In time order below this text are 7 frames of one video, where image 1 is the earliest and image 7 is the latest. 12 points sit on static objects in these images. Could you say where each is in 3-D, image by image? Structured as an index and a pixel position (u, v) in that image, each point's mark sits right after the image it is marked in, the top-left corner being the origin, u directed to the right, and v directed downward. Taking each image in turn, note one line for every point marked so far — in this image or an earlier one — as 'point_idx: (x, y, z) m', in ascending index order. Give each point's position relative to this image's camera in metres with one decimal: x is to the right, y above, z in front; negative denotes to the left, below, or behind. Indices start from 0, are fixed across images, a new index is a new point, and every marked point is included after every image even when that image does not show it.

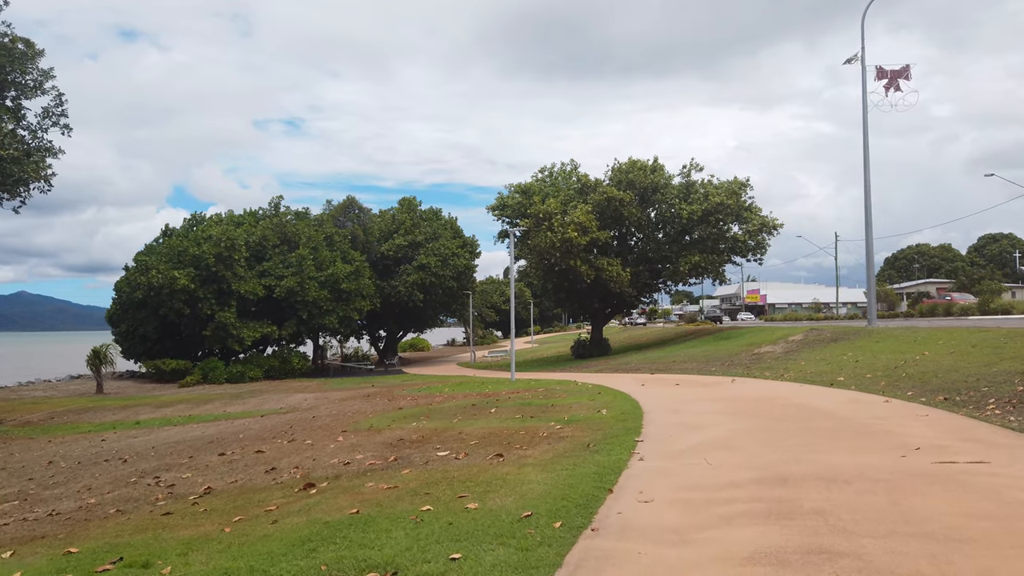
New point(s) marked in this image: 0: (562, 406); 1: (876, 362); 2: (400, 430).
0: (+0.9, -2.1, +13.3) m
1: (+7.8, -1.6, +16.2) m
2: (-1.6, -2.1, +11.1) m
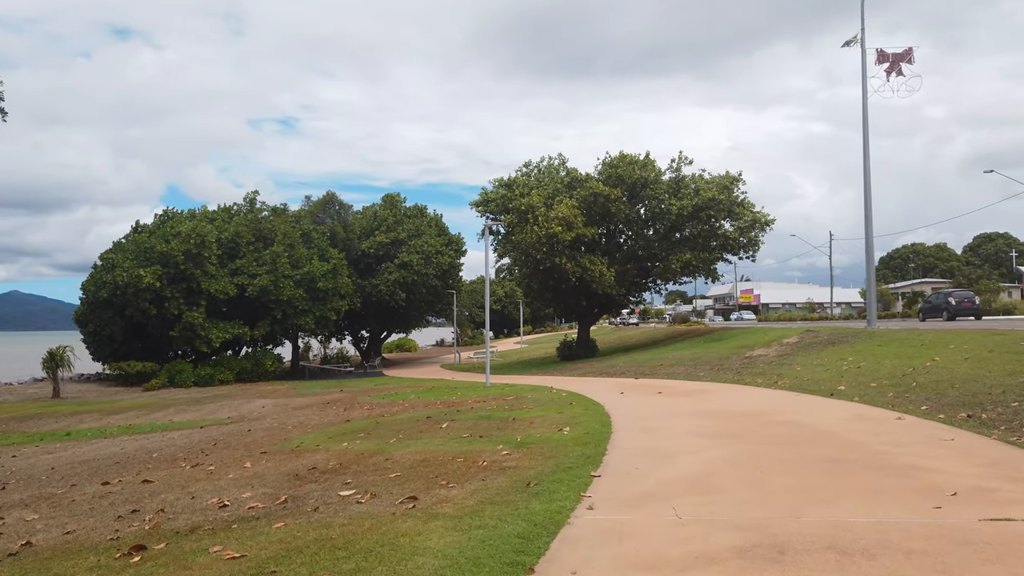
0: (+0.2, -2.0, +11.6) m
1: (+7.0, -1.5, +14.5) m
2: (-2.3, -2.0, +9.3) m
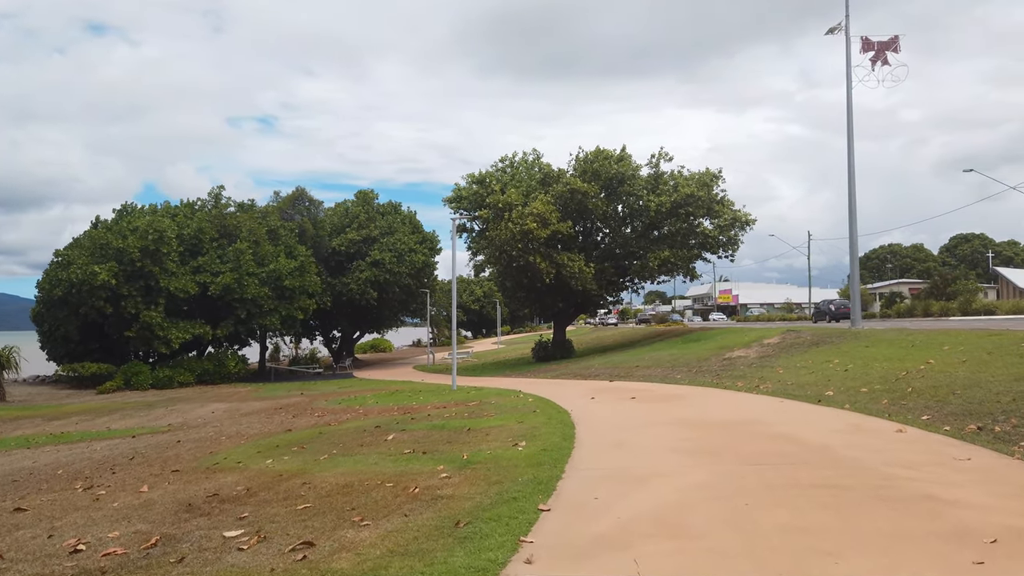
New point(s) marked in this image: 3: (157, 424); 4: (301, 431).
0: (-0.4, -2.0, +10.3) m
1: (+6.3, -1.5, +13.4) m
2: (-2.9, -2.0, +8.0) m
3: (-8.8, -3.4, +18.8) m
4: (-3.6, -2.4, +12.9) m
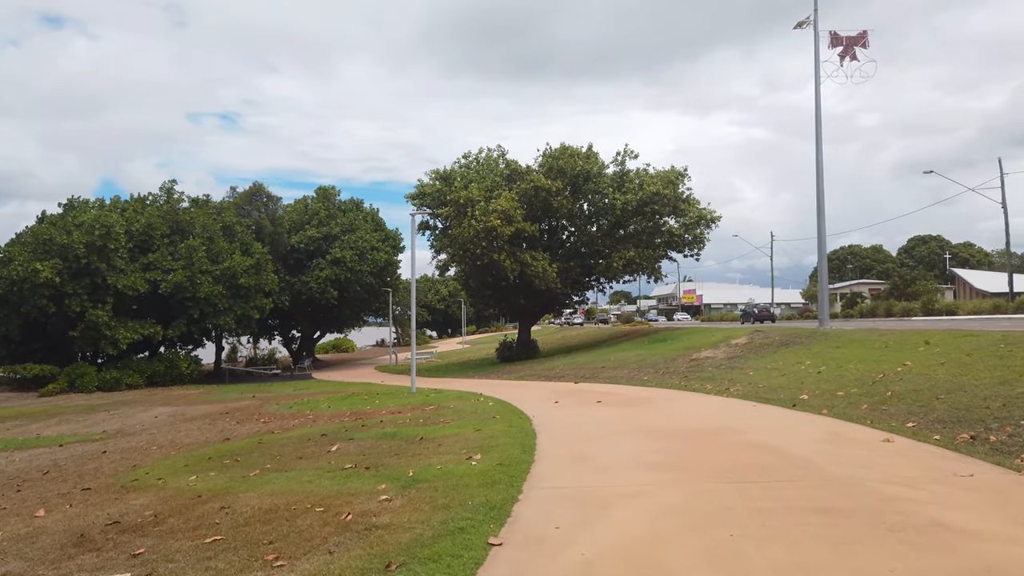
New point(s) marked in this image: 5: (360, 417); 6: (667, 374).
0: (-1.0, -1.9, +9.4) m
1: (+5.6, -1.4, +12.8) m
2: (-3.3, -1.9, +7.0) m
3: (-9.7, -3.3, +17.6) m
4: (-4.2, -2.4, +11.9) m
5: (-2.8, -2.4, +14.2) m
6: (+3.9, -2.1, +18.9) m
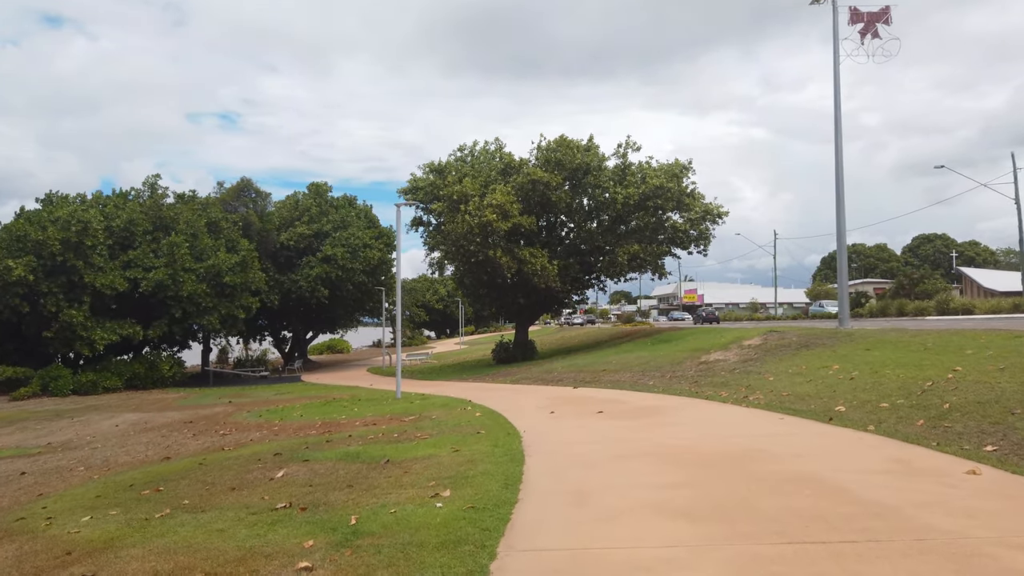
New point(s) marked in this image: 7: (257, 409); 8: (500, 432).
0: (-1.2, -1.8, +7.7) m
1: (+5.5, -1.4, +11.1) m
2: (-3.5, -1.8, +5.3) m
3: (-9.9, -3.2, +15.9) m
4: (-4.4, -2.3, +10.2) m
5: (-3.0, -2.3, +12.6) m
6: (+3.7, -2.1, +17.2) m
7: (-6.4, -3.1, +19.2) m
8: (-0.2, -1.8, +9.7) m
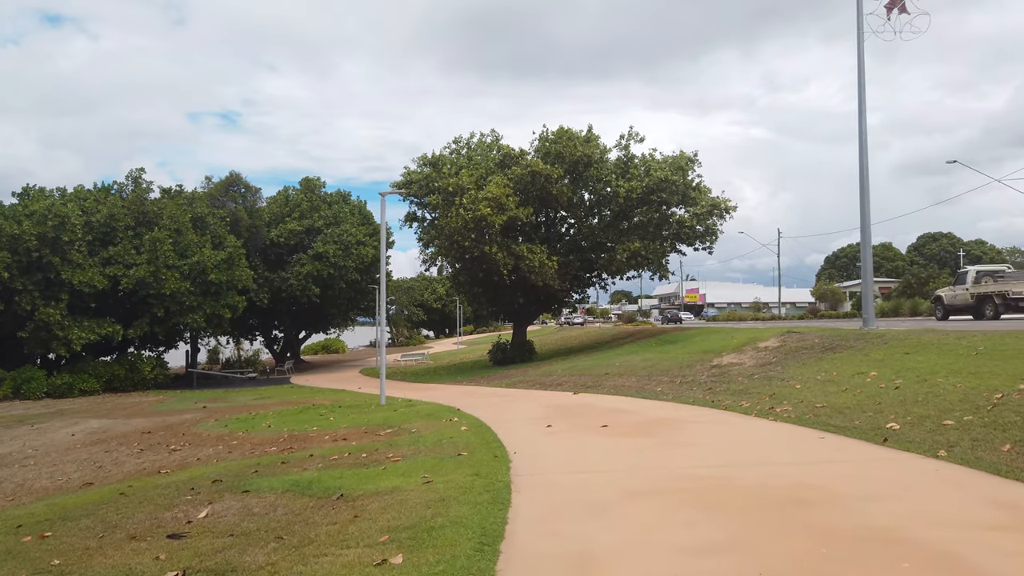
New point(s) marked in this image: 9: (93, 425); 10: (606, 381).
0: (-1.3, -1.7, +6.1) m
1: (+5.3, -1.3, +9.5) m
2: (-3.6, -1.8, +3.7) m
3: (-10.0, -3.1, +14.3) m
4: (-4.5, -2.2, +8.6) m
5: (-3.1, -2.3, +10.9) m
6: (+3.6, -2.0, +15.6) m
7: (-6.6, -3.0, +17.5) m
8: (-0.3, -1.8, +8.1) m
9: (-10.7, -3.5, +19.7) m
10: (+2.4, -2.4, +19.2) m
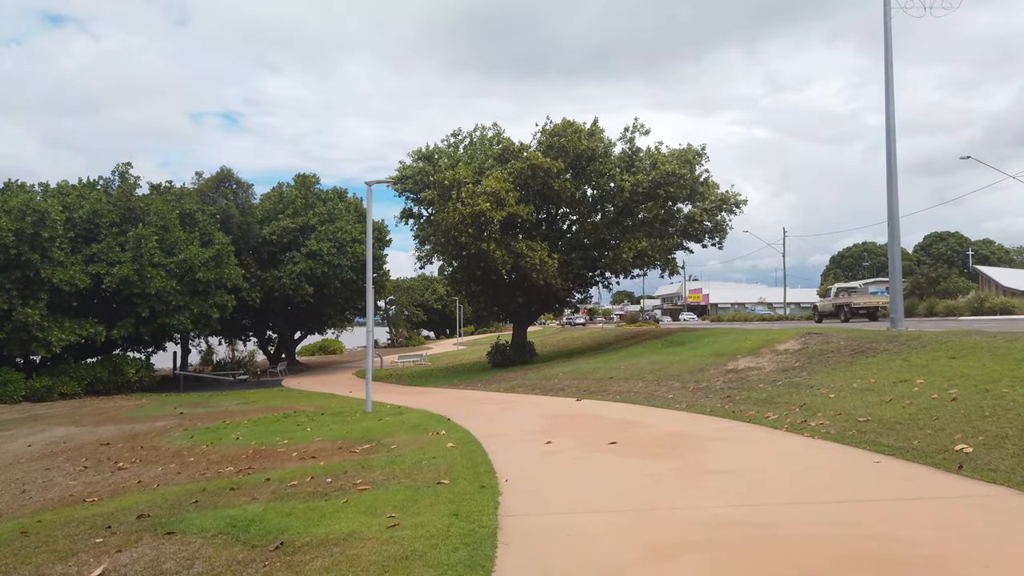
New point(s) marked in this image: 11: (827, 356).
0: (-1.4, -1.7, +4.6) m
1: (+5.3, -1.2, +8.0) m
2: (-3.7, -1.7, +2.2) m
3: (-10.1, -3.1, +12.8) m
4: (-4.6, -2.1, +7.1) m
5: (-3.2, -2.2, +9.5) m
6: (+3.5, -1.9, +14.1) m
7: (-6.6, -2.9, +16.1) m
8: (-0.4, -1.7, +6.6) m
9: (-10.8, -3.5, +18.3) m
10: (+2.3, -2.3, +17.8) m
11: (+6.0, -1.3, +14.4) m
